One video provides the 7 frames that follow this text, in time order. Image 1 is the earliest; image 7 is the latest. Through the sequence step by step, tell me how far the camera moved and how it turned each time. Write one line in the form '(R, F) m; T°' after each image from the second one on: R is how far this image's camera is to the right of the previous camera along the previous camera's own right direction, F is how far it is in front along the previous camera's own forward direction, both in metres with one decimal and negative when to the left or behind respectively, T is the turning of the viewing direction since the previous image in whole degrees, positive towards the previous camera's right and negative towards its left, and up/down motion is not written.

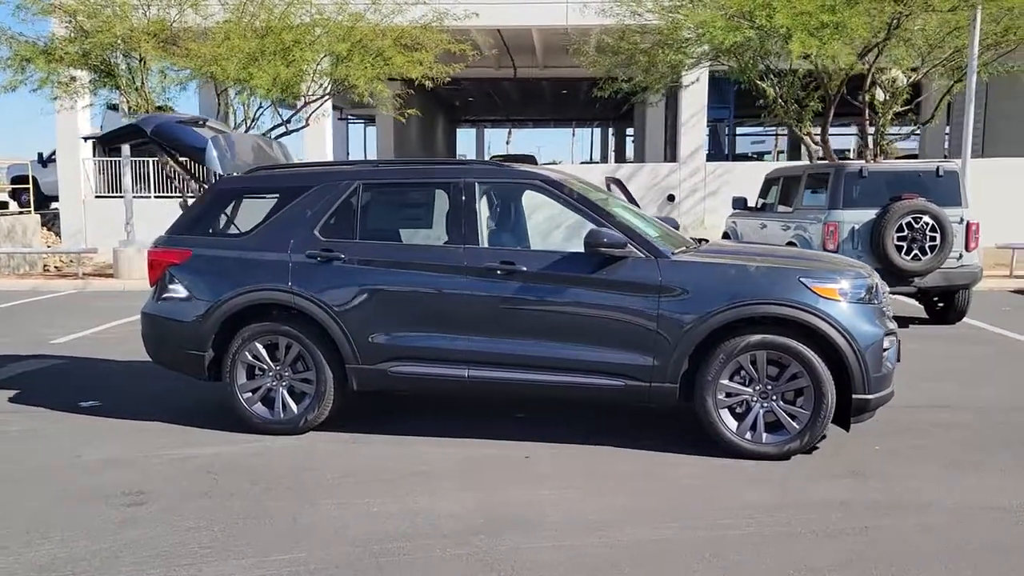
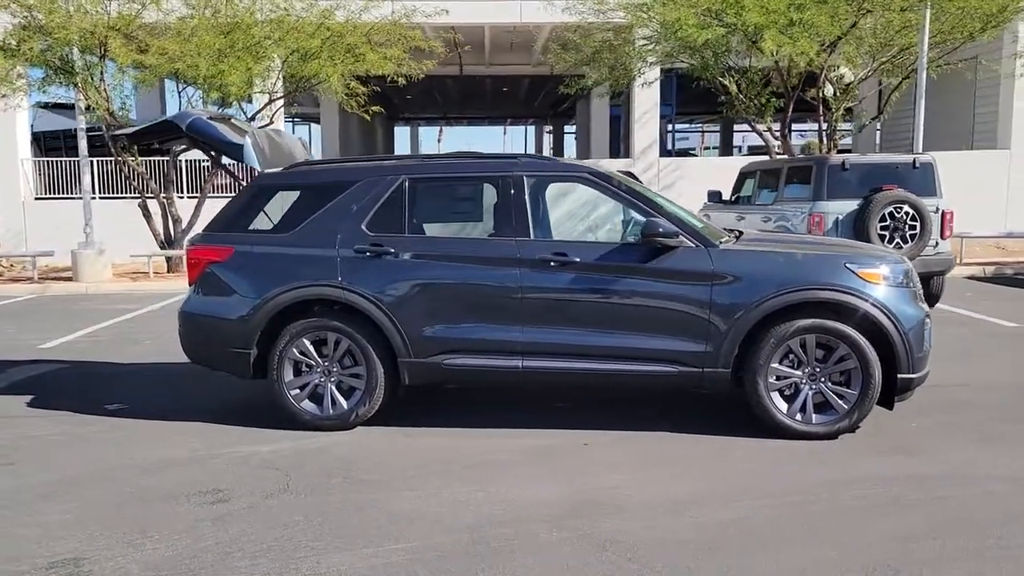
(-0.8, -0.1) m; +4°
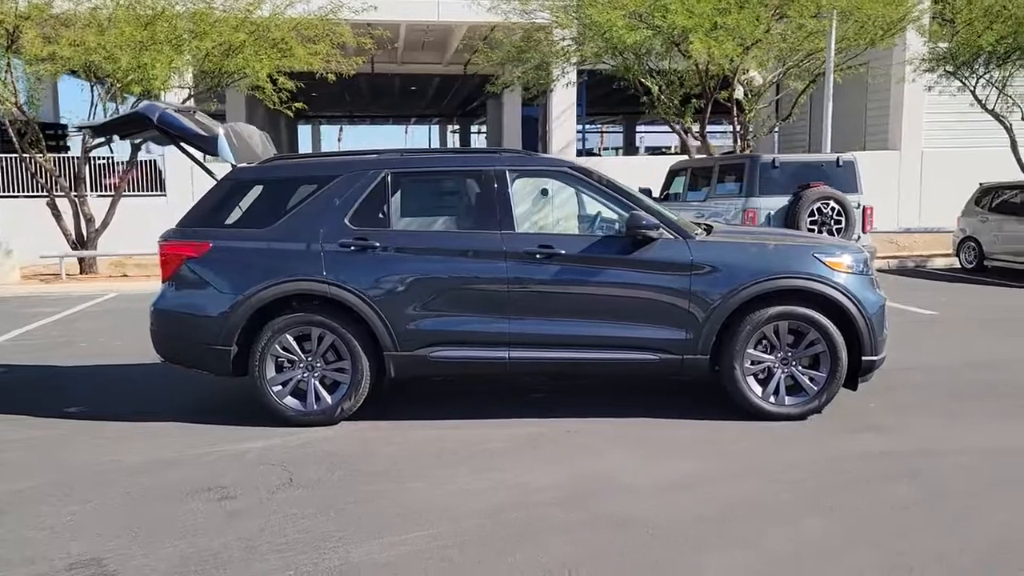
(-0.6, -0.1) m; +6°
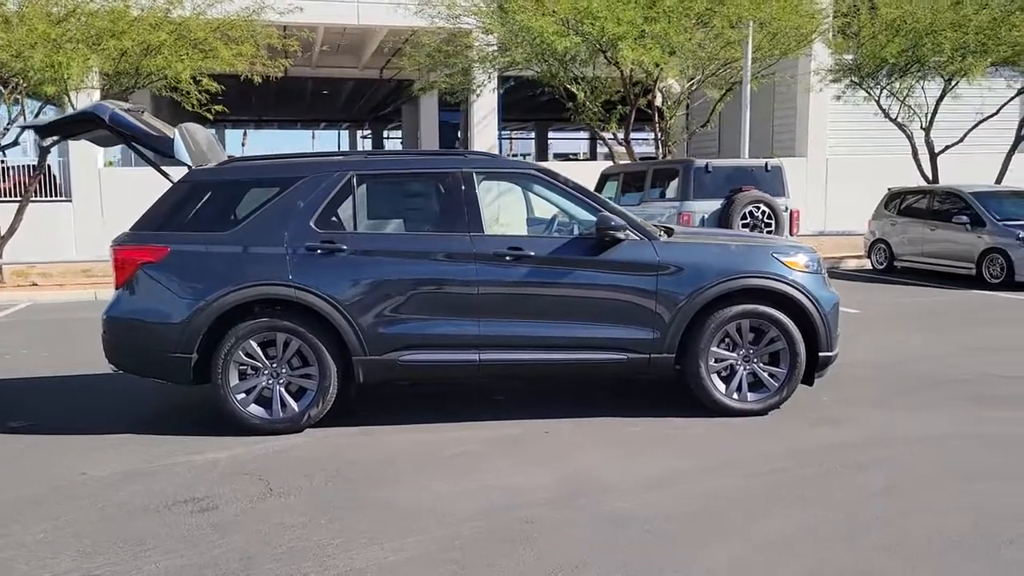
(-0.4, 0.0) m; +6°
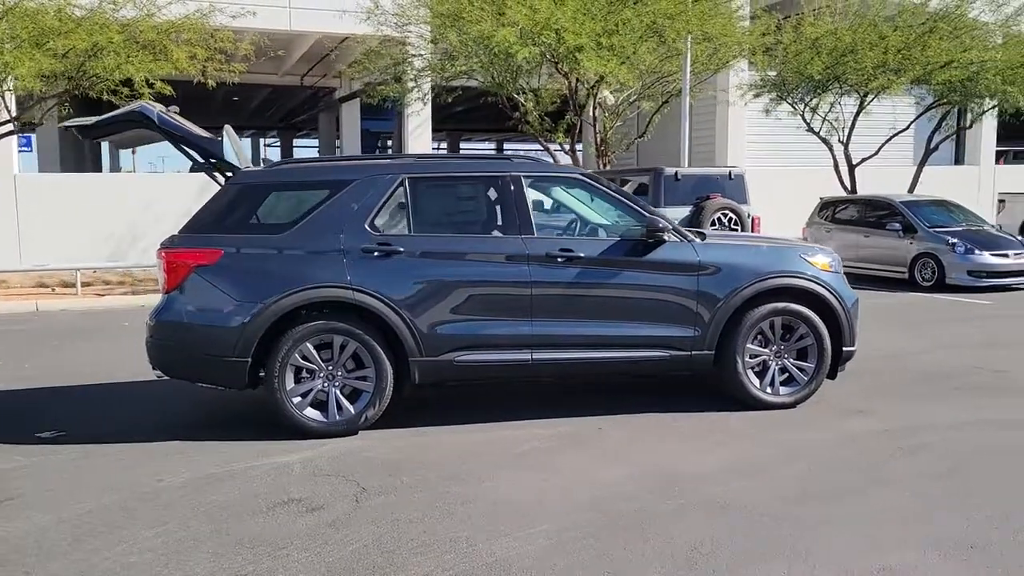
(-1.1, -0.1) m; +6°
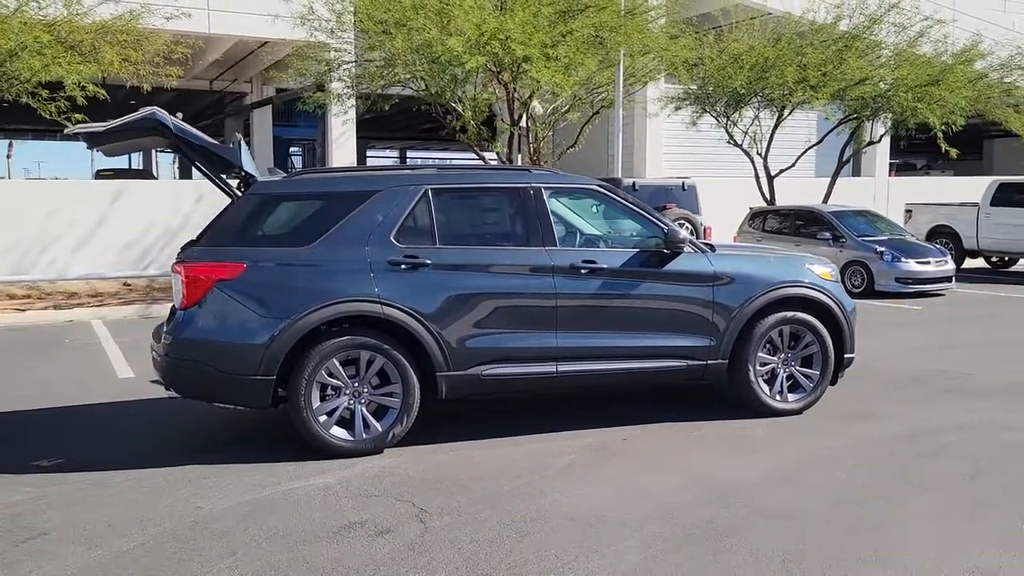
(-0.9, +0.1) m; +7°
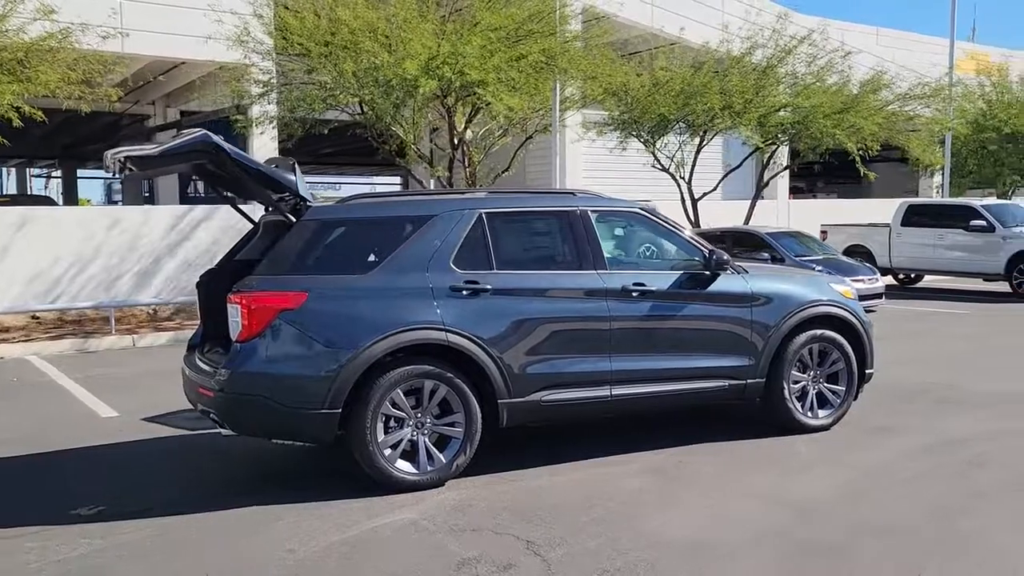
(-1.1, +0.1) m; +7°
